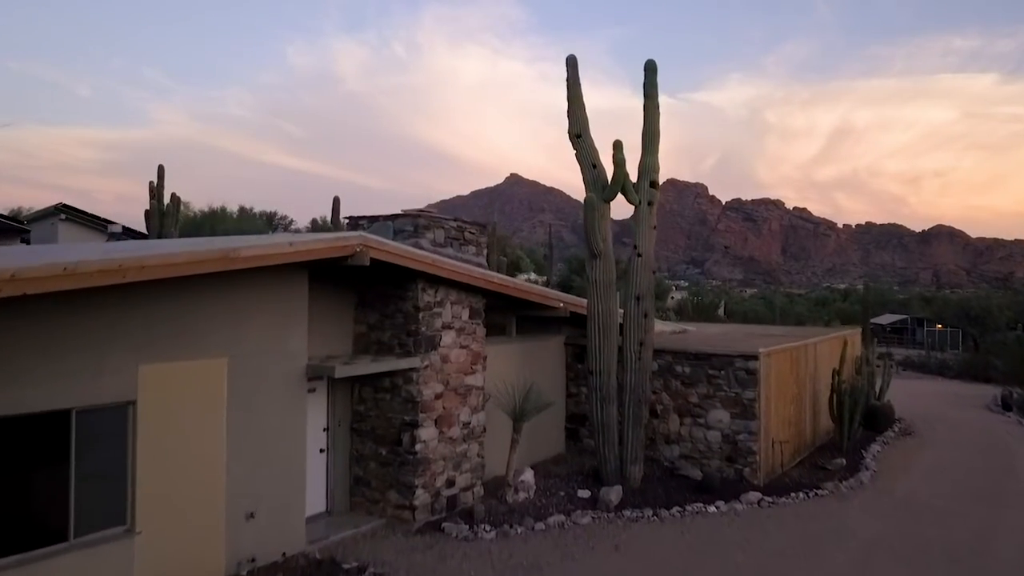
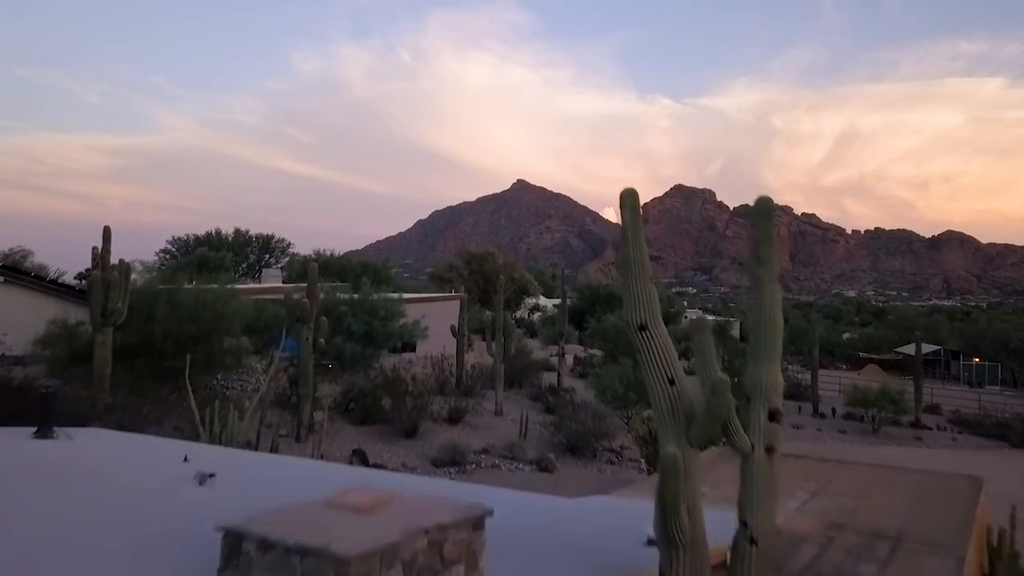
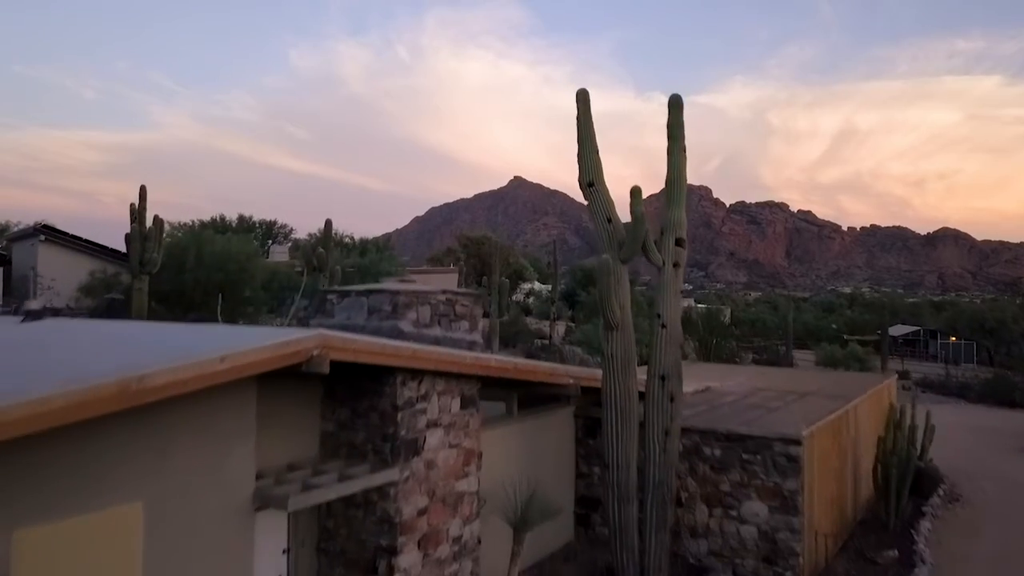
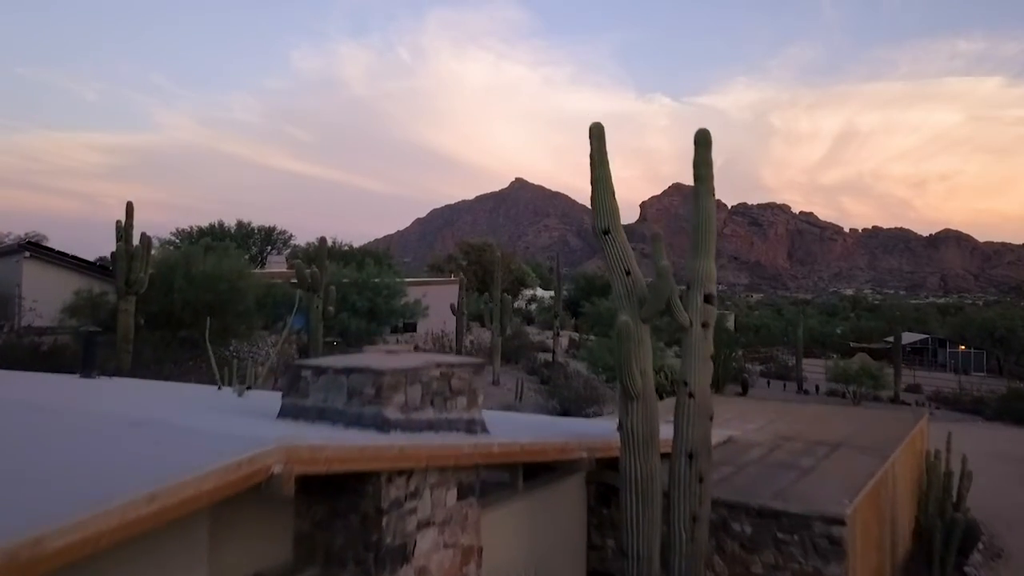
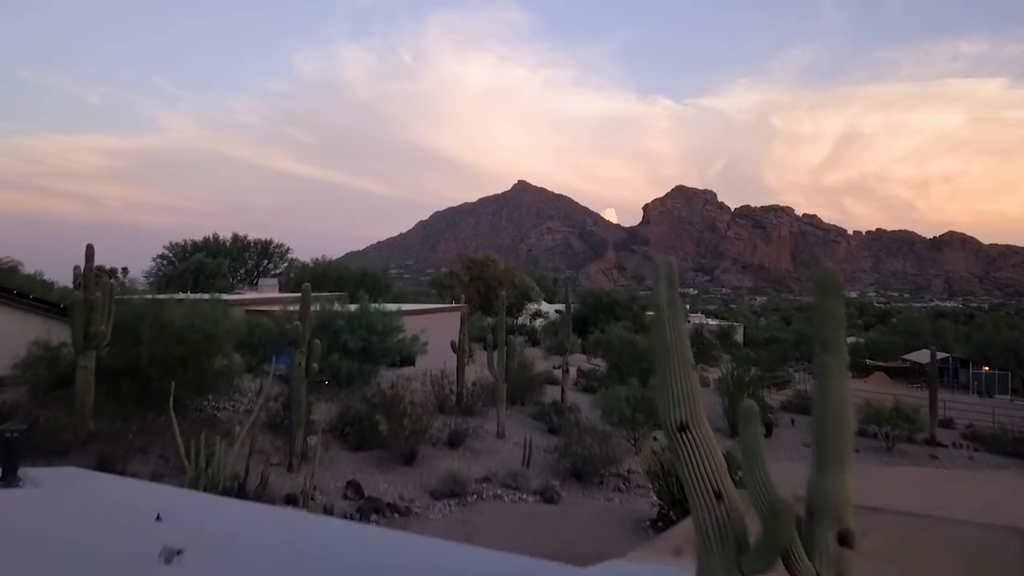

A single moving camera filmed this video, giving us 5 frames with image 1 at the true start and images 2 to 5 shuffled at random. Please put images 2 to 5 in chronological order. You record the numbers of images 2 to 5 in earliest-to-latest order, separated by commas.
3, 4, 2, 5
